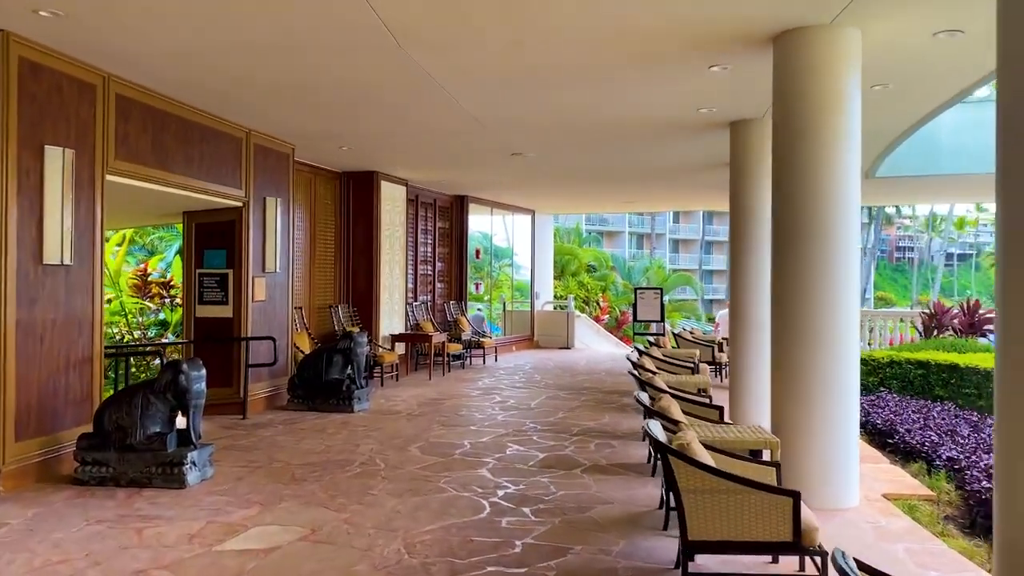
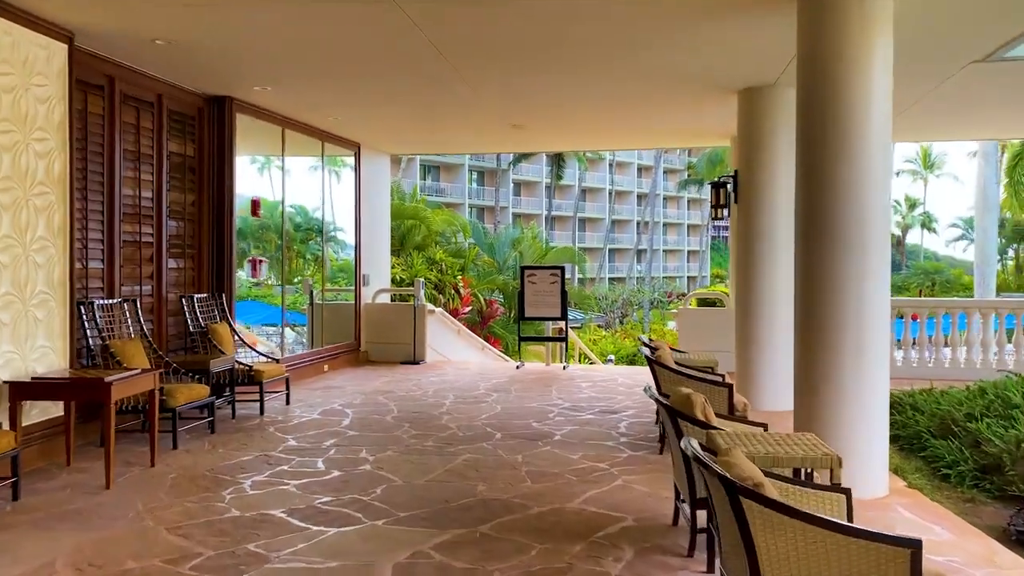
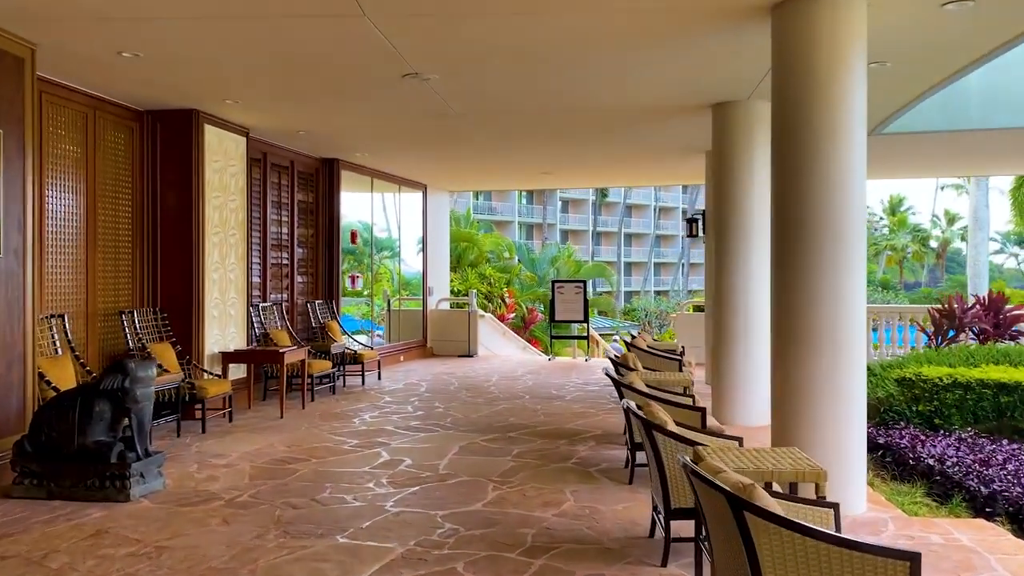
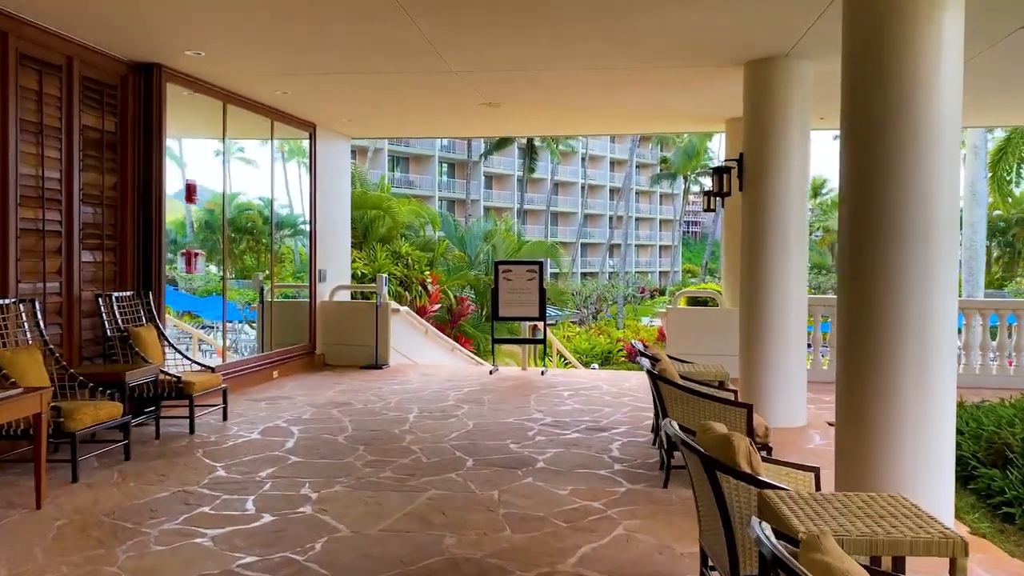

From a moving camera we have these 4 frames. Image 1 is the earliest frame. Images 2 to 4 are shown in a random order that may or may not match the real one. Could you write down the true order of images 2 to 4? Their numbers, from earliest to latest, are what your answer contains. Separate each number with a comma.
3, 2, 4
